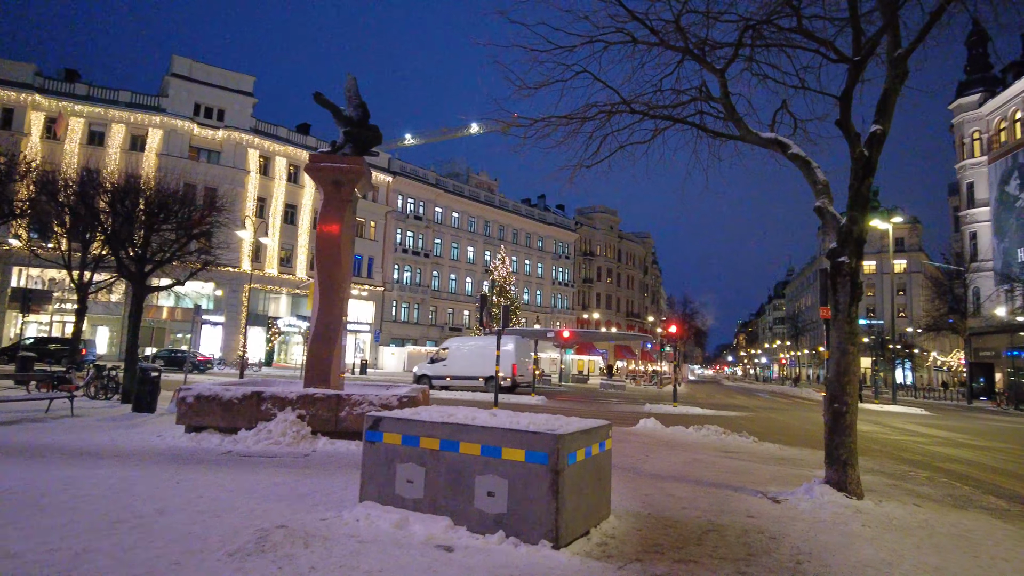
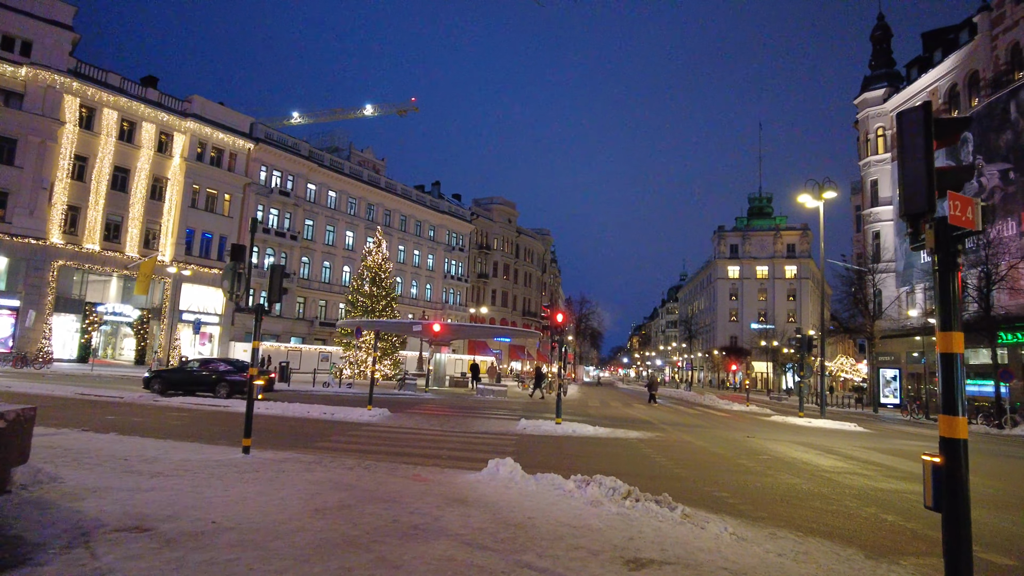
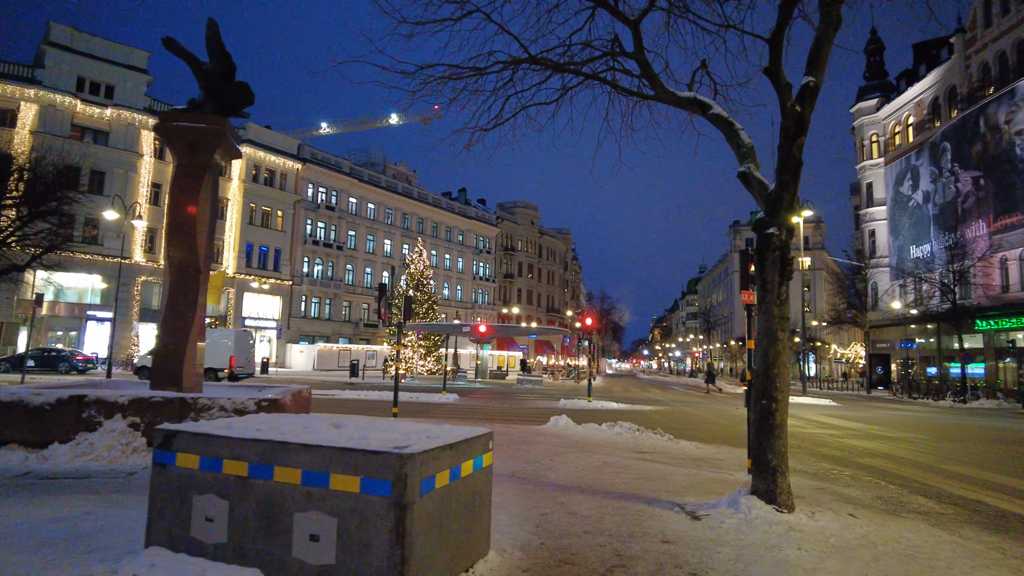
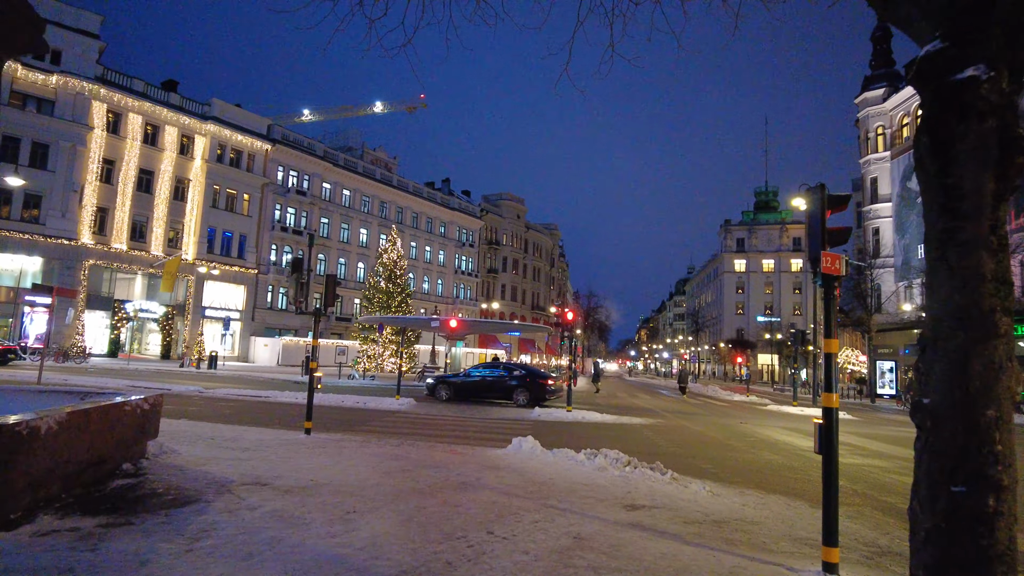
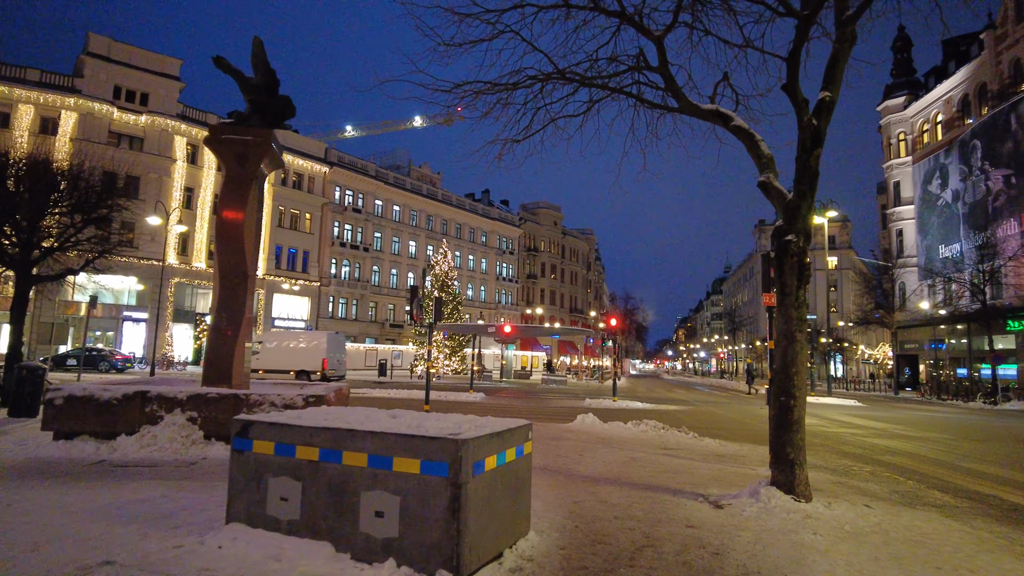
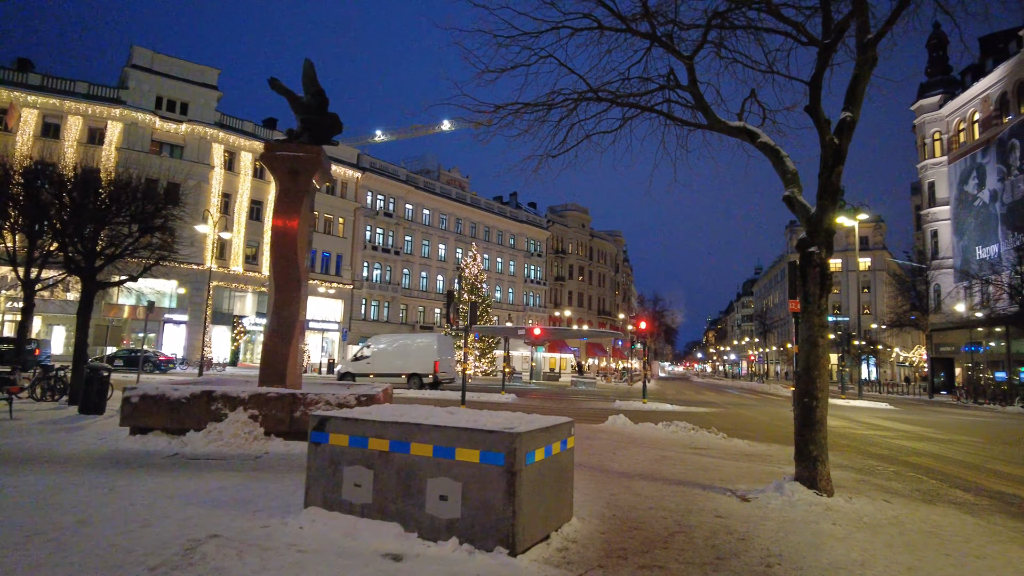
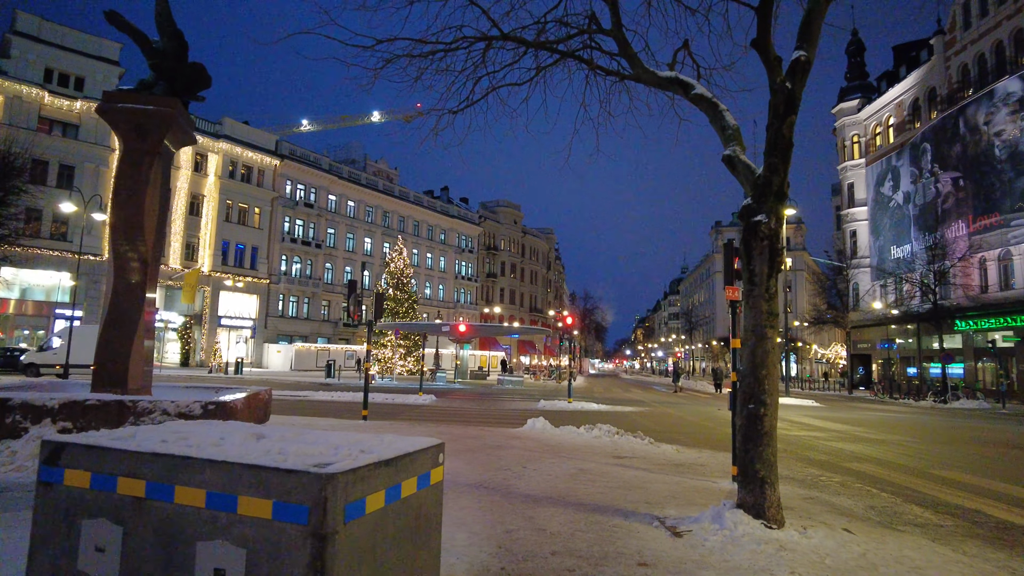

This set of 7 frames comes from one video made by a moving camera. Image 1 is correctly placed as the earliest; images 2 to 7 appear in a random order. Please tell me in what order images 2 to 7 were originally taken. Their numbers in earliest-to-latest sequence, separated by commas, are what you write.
6, 5, 3, 7, 4, 2
